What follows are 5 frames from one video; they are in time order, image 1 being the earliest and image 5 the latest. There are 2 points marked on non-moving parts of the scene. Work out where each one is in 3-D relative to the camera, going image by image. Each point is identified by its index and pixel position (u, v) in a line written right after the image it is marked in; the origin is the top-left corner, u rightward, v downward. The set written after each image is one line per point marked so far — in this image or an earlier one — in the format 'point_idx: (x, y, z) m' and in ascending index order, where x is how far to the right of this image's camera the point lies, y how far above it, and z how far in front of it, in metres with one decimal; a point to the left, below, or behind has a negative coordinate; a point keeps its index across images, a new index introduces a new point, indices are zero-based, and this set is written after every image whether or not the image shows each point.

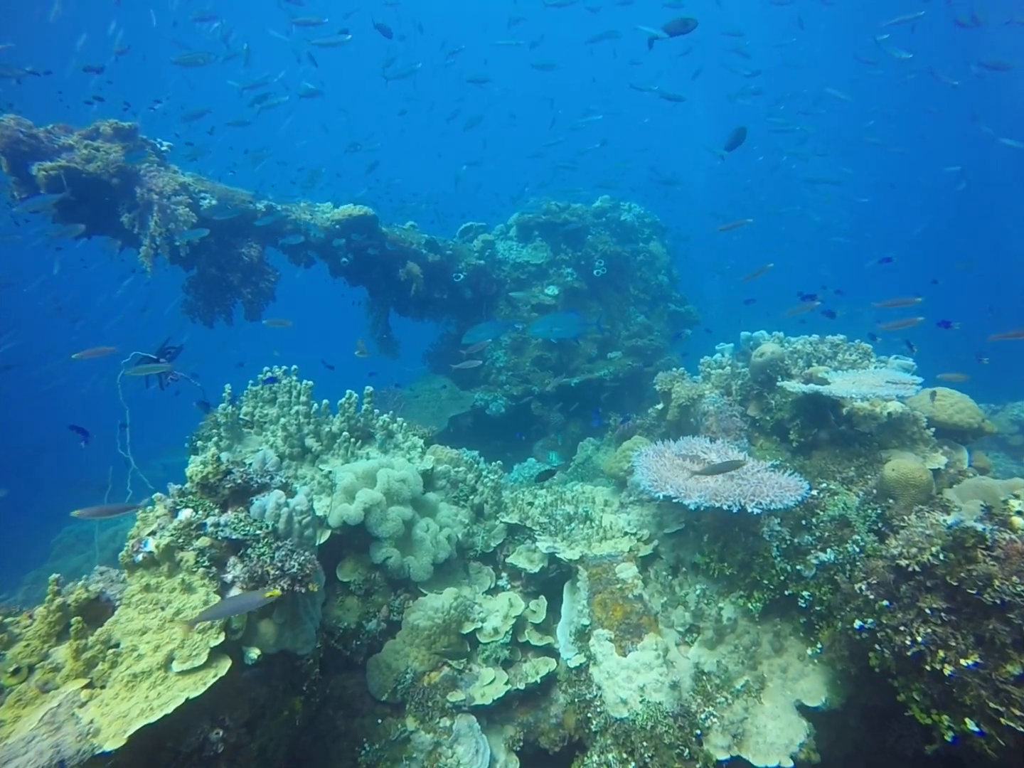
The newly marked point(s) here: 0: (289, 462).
0: (-2.9, -1.0, +6.7) m
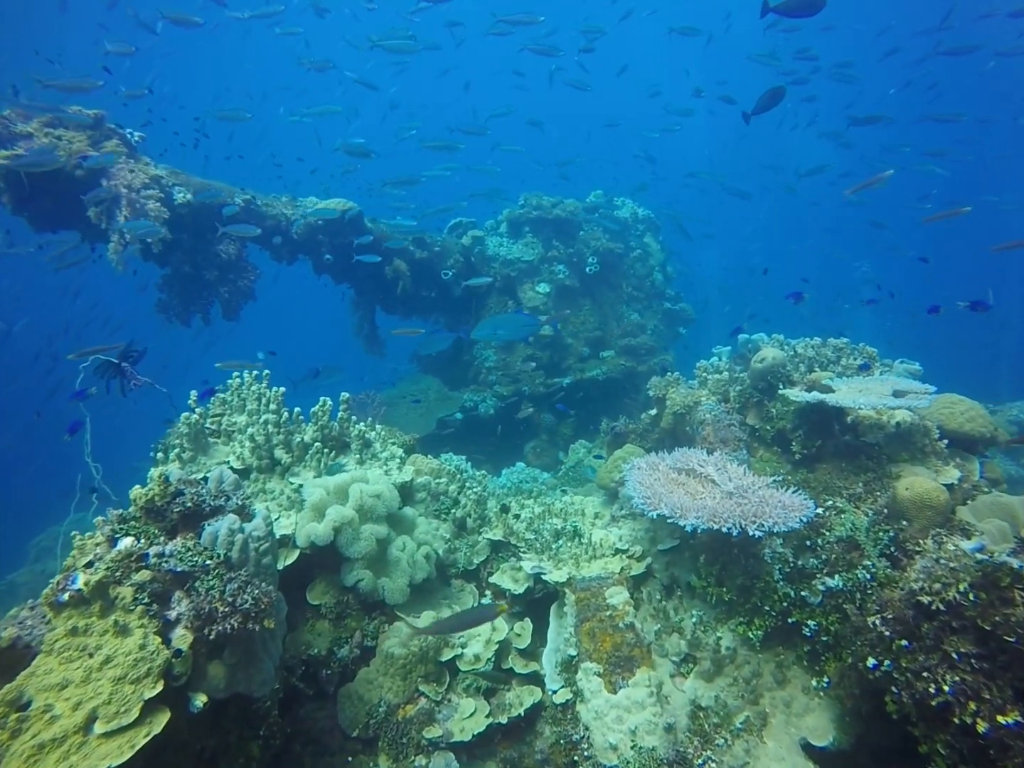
0: (-3.0, -1.1, +6.2) m
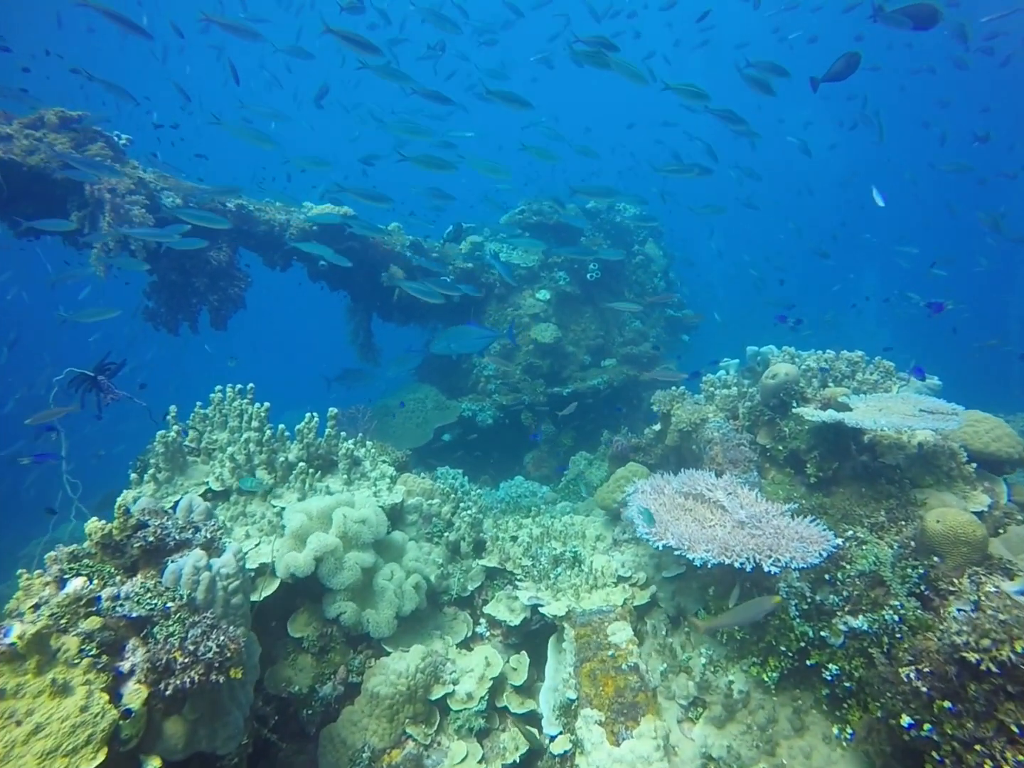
0: (-3.1, -1.3, +5.9) m
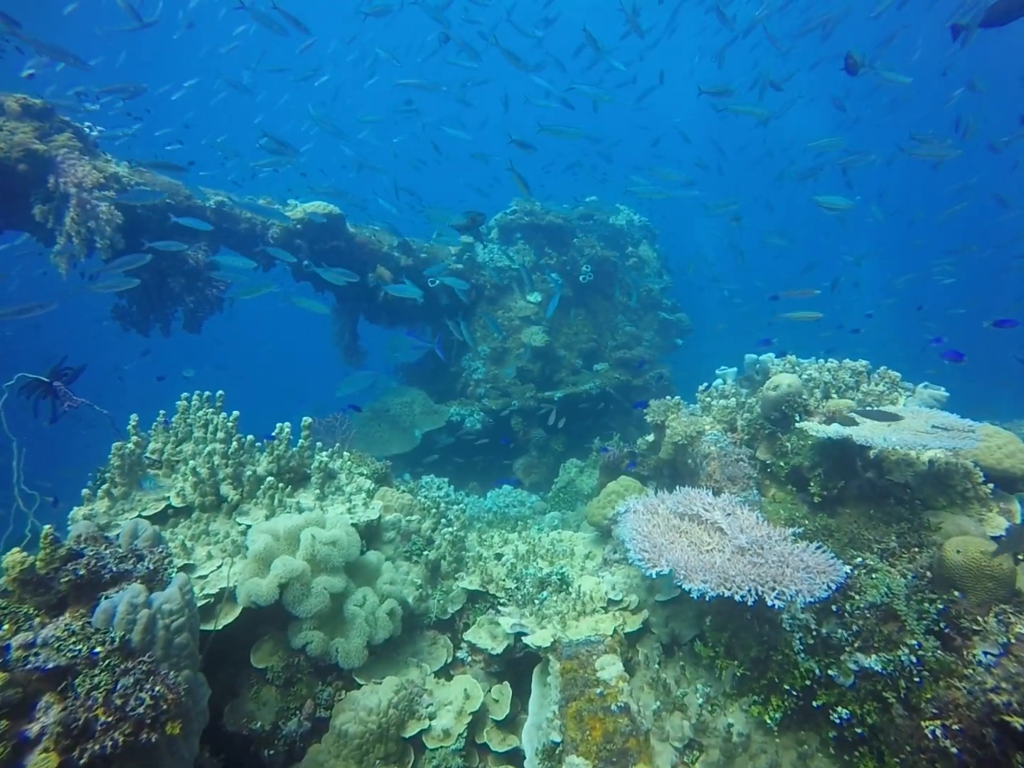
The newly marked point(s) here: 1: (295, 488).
0: (-3.3, -1.4, +5.4) m
1: (-2.5, -1.2, +6.2) m
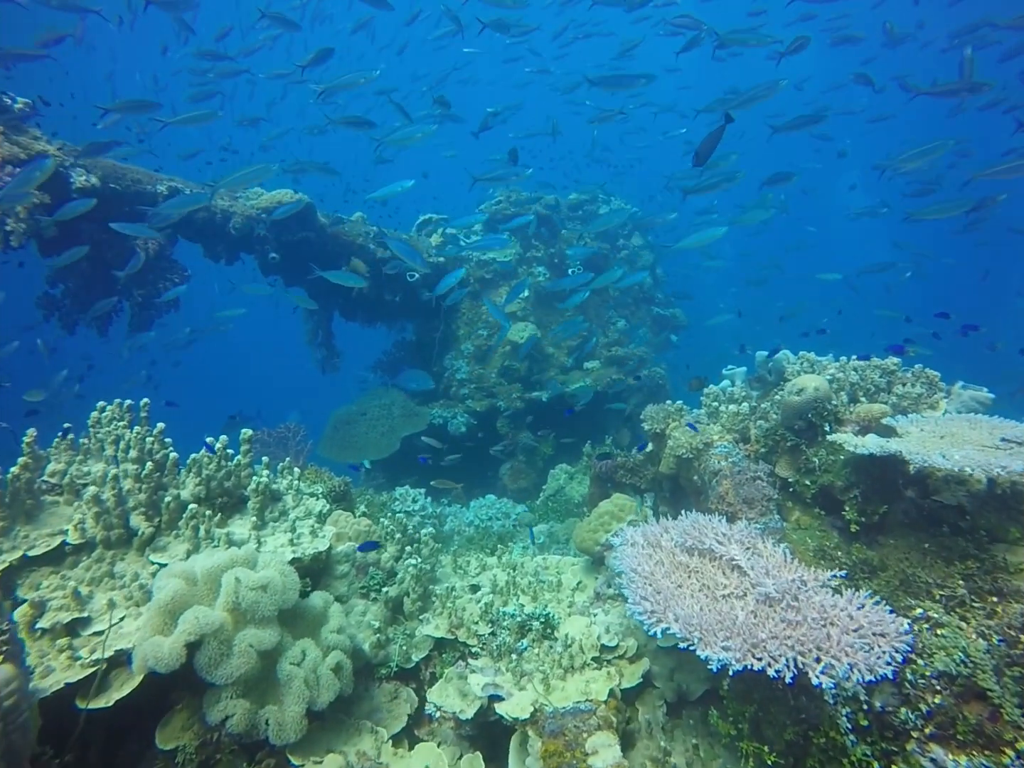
0: (-3.5, -1.4, +4.4) m
1: (-2.8, -1.3, +5.2) m
